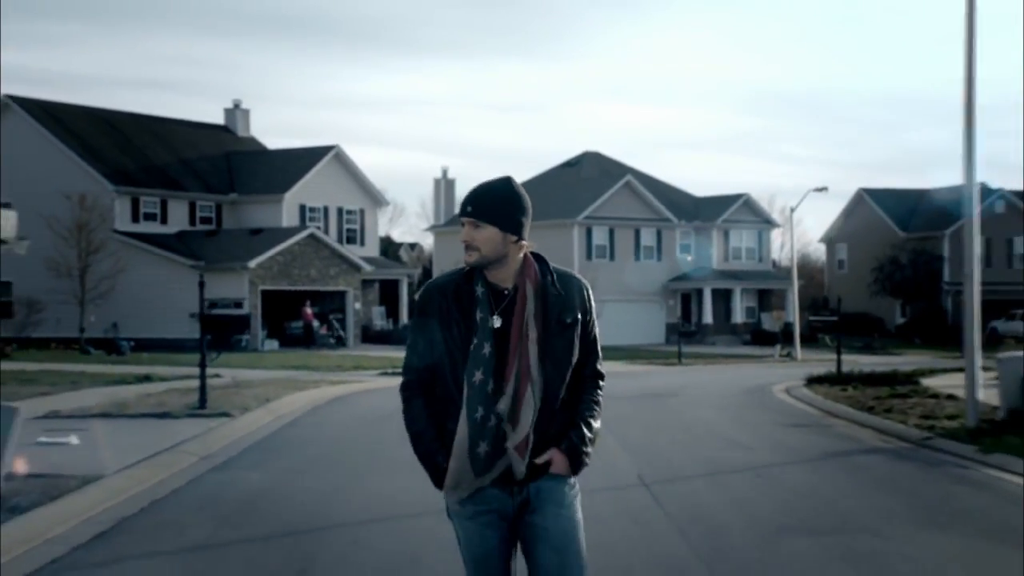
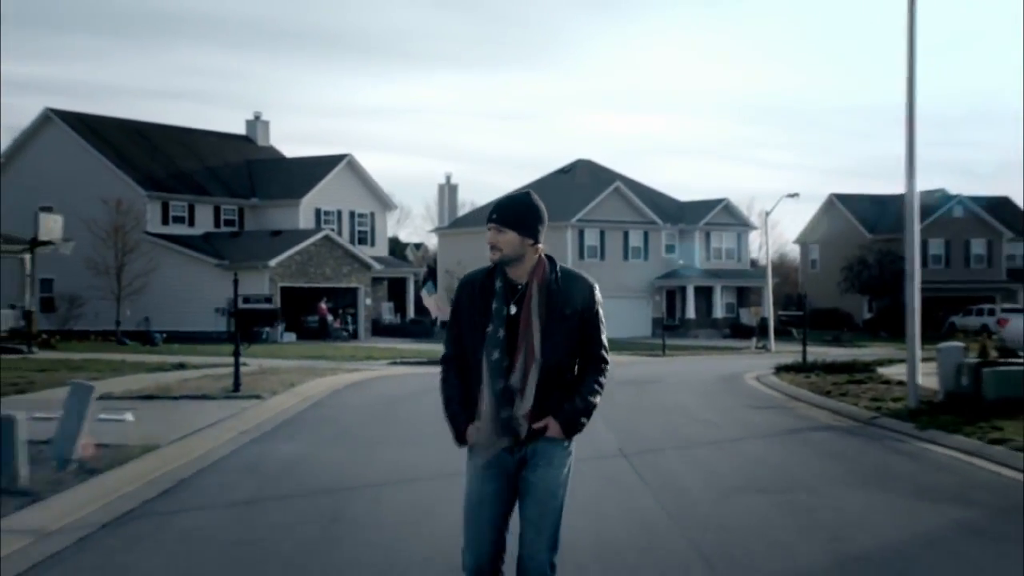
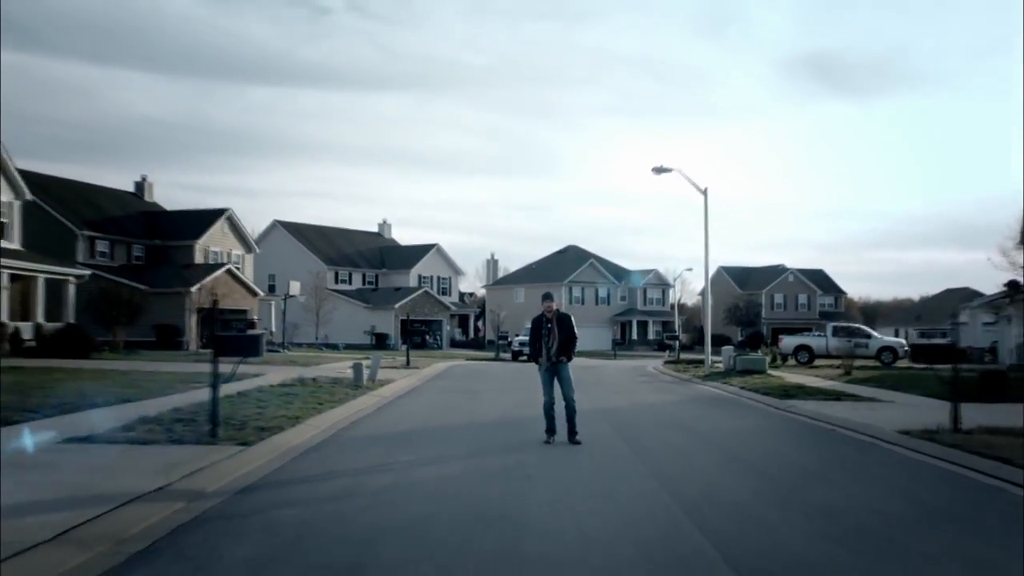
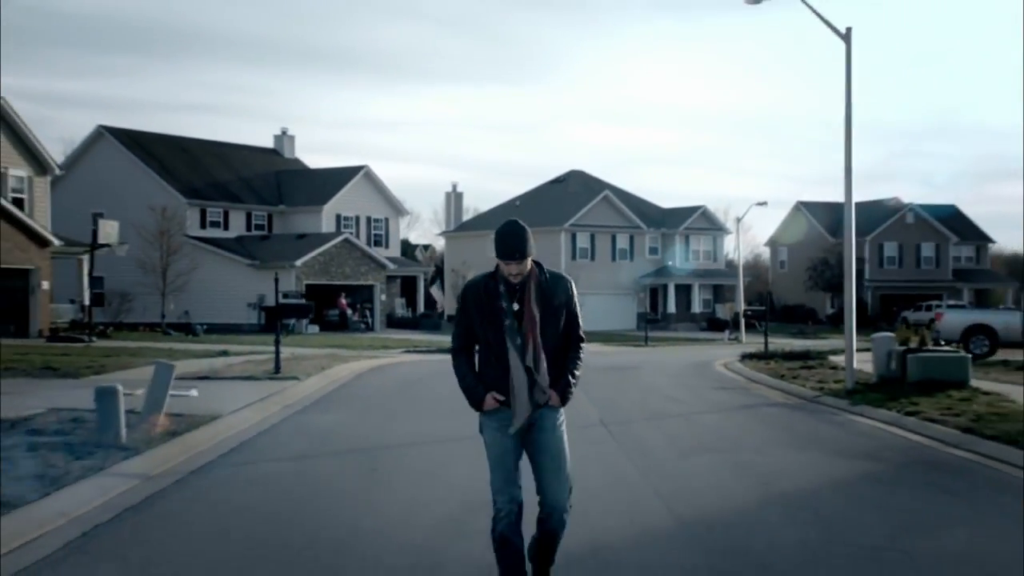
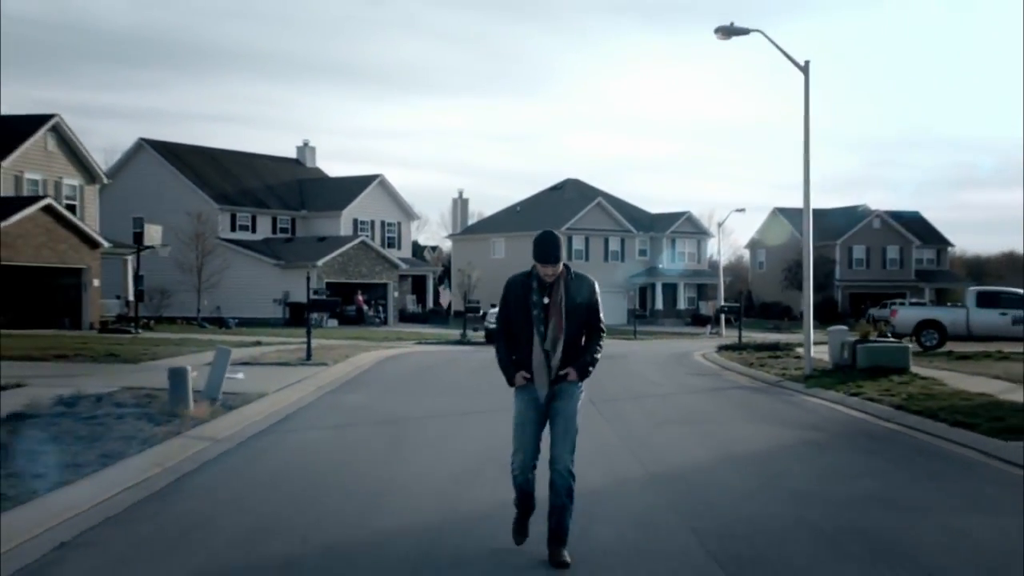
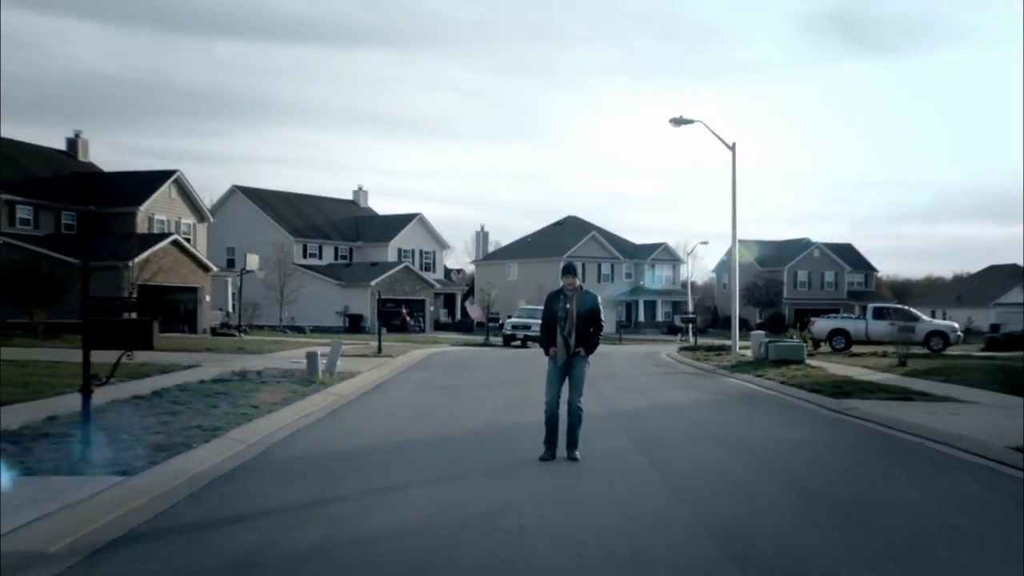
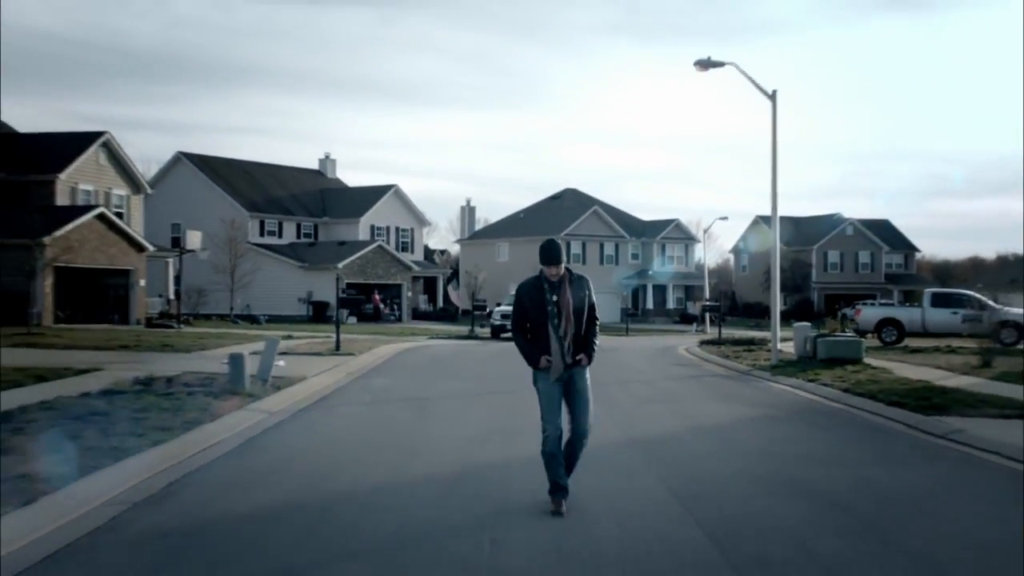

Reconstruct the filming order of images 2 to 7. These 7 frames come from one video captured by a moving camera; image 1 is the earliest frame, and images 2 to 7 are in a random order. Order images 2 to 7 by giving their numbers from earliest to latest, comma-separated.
2, 4, 5, 7, 6, 3
